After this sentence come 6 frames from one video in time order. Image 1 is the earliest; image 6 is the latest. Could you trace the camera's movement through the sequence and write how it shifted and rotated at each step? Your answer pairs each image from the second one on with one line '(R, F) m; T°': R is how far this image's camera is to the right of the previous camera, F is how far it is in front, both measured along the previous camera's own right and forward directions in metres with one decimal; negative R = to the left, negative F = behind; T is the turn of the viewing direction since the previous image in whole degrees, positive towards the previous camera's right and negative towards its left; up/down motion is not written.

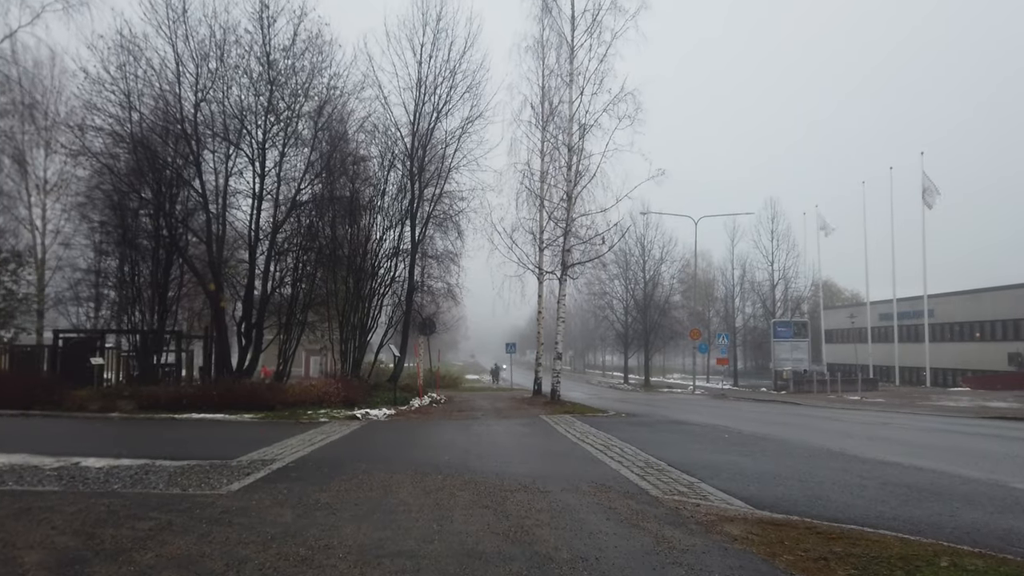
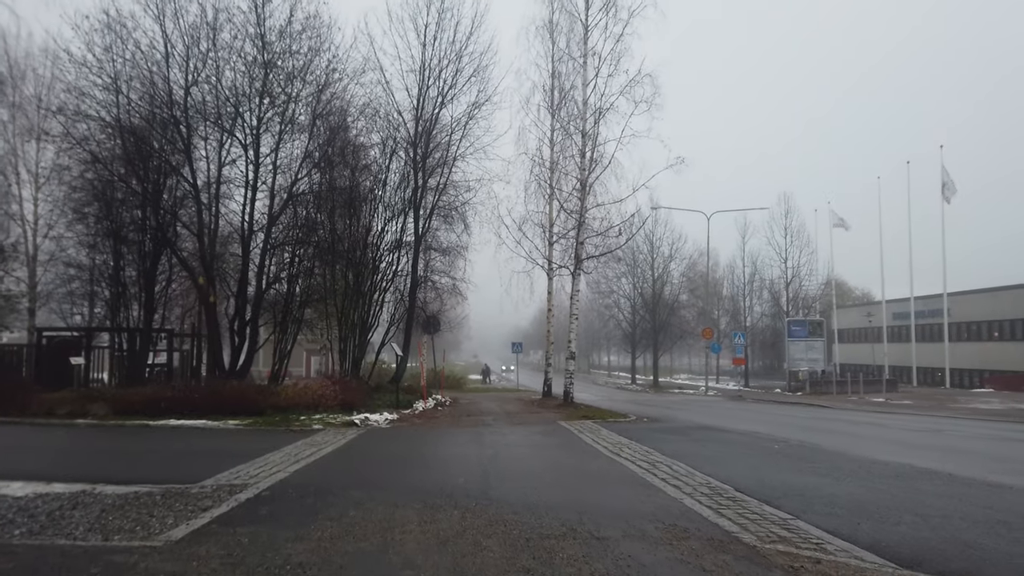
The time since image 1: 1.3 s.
(-0.2, +1.4) m; 0°
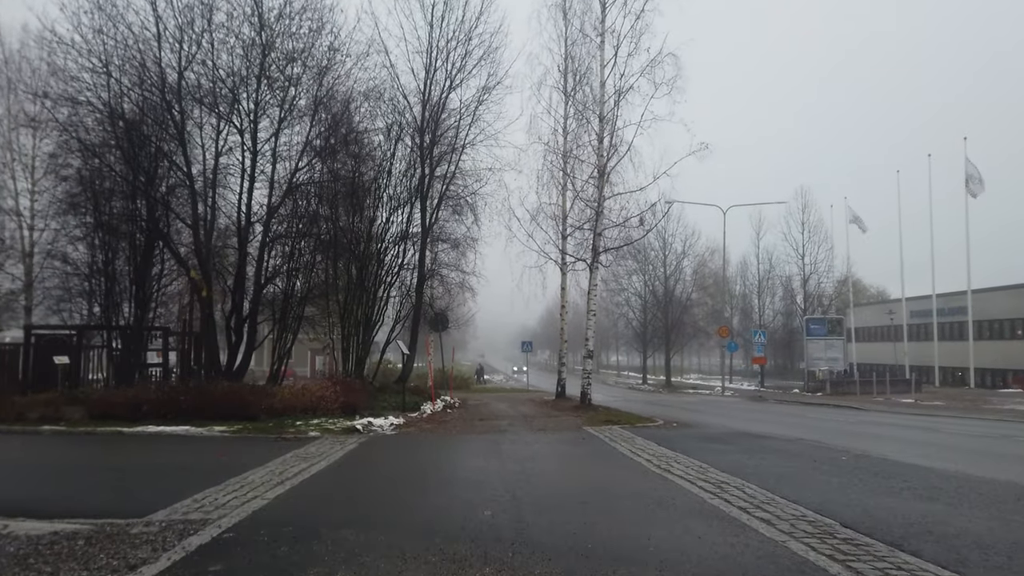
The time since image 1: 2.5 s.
(-0.2, +1.3) m; 0°
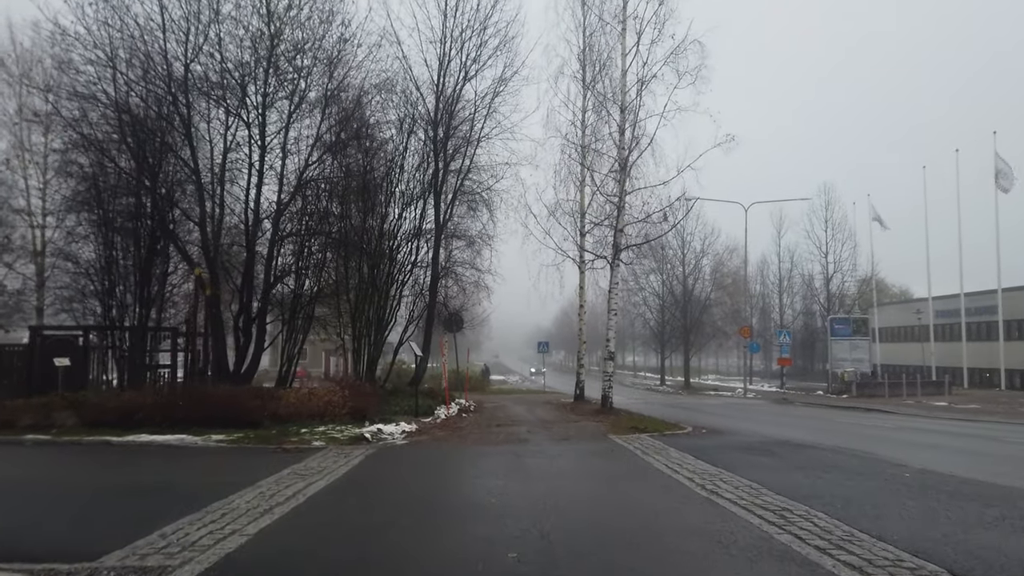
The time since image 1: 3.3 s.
(-0.1, +0.8) m; -1°
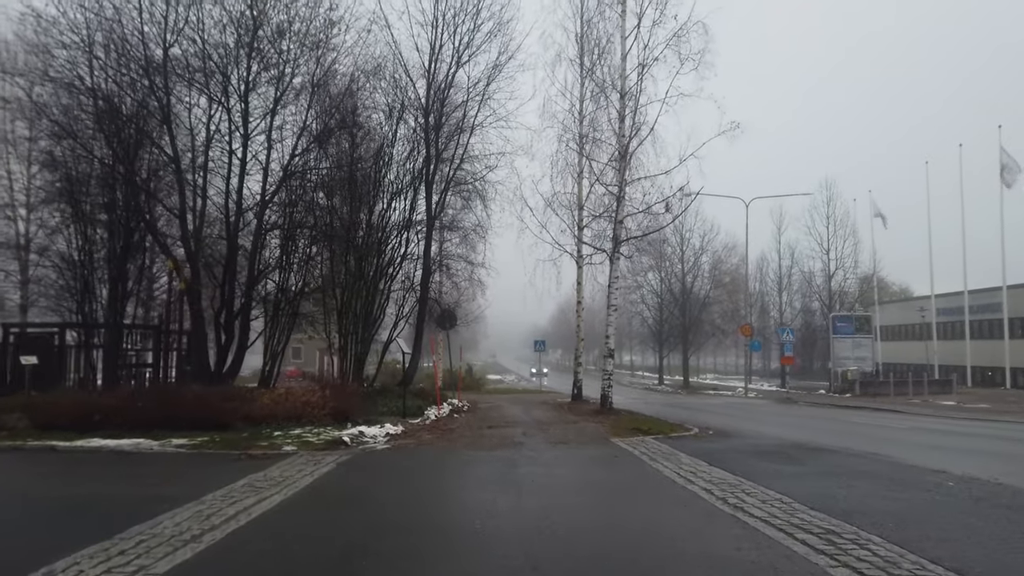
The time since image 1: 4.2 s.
(+0.1, +0.9) m; 0°
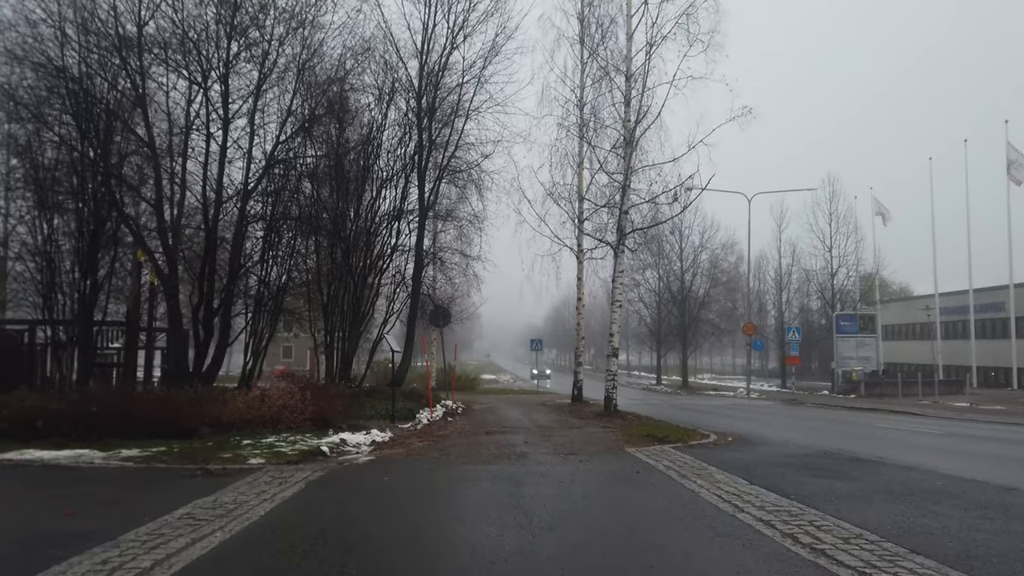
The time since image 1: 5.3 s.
(-0.1, +1.2) m; 0°
